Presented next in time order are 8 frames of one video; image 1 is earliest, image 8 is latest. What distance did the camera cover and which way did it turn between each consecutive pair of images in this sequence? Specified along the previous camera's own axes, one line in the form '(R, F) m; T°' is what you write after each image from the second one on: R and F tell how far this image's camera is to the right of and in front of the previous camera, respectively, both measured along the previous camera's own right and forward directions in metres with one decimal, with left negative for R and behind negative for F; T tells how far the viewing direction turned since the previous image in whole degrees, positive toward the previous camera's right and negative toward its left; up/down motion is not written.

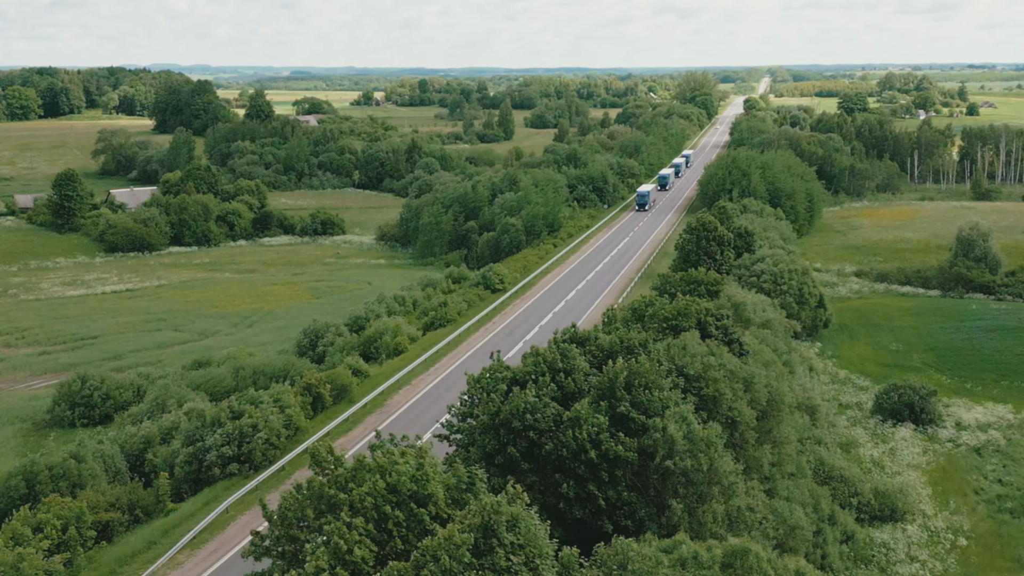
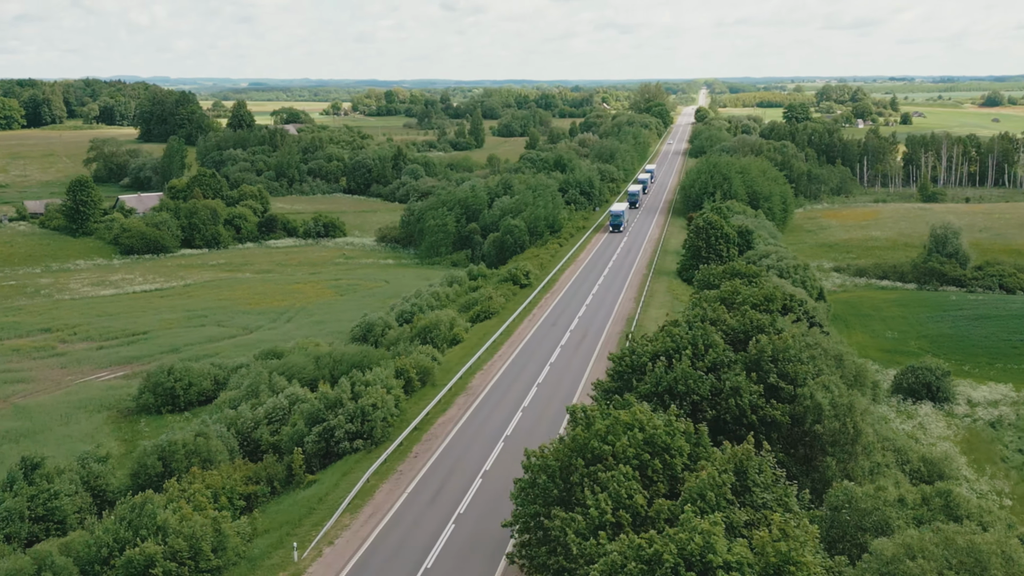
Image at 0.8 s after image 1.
(-7.2, -3.4) m; +5°
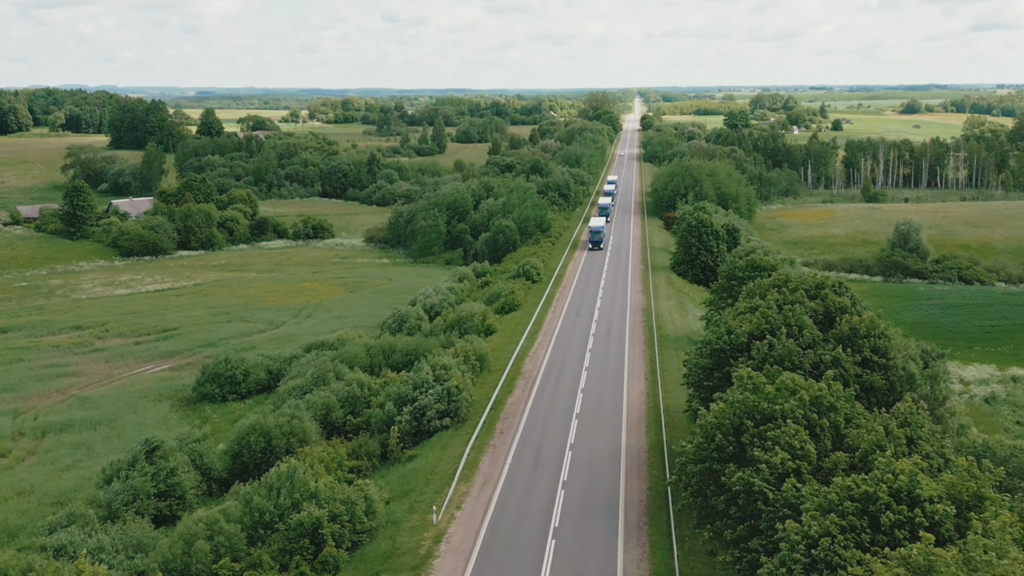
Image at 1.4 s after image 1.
(-6.9, -2.7) m; +5°
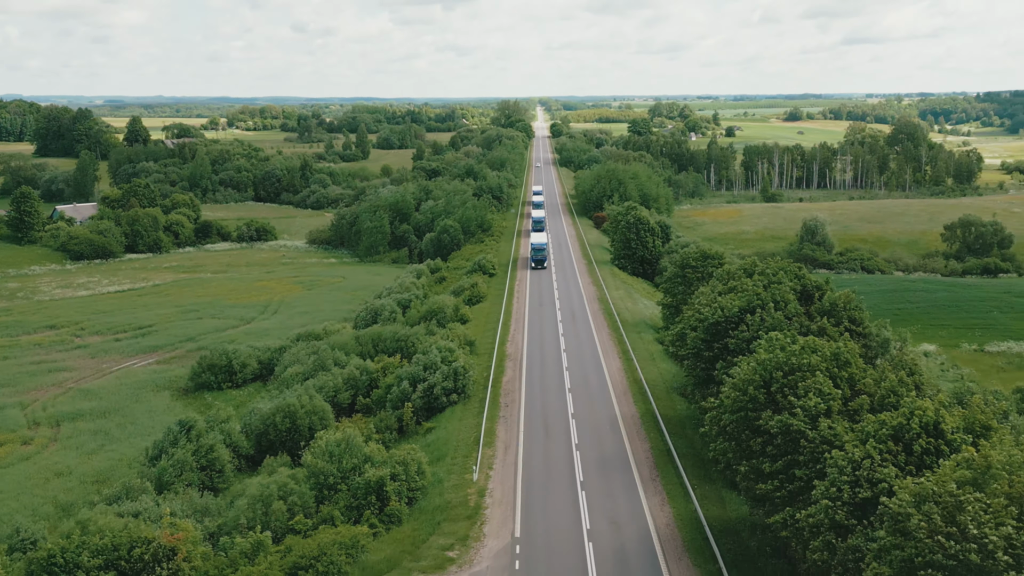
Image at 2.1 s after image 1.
(-5.4, -4.0) m; +7°
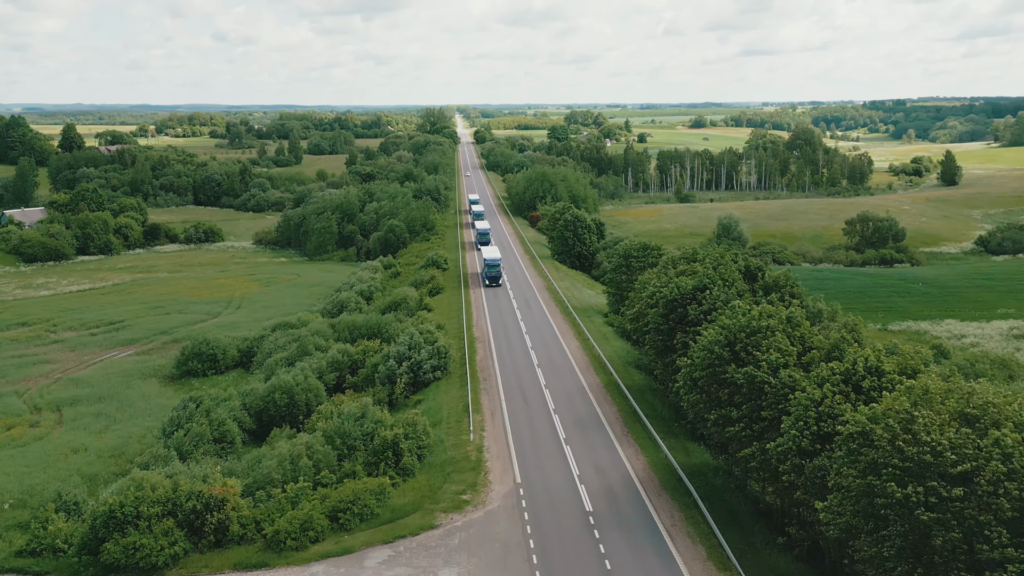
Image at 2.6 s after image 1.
(-3.7, -5.1) m; +5°
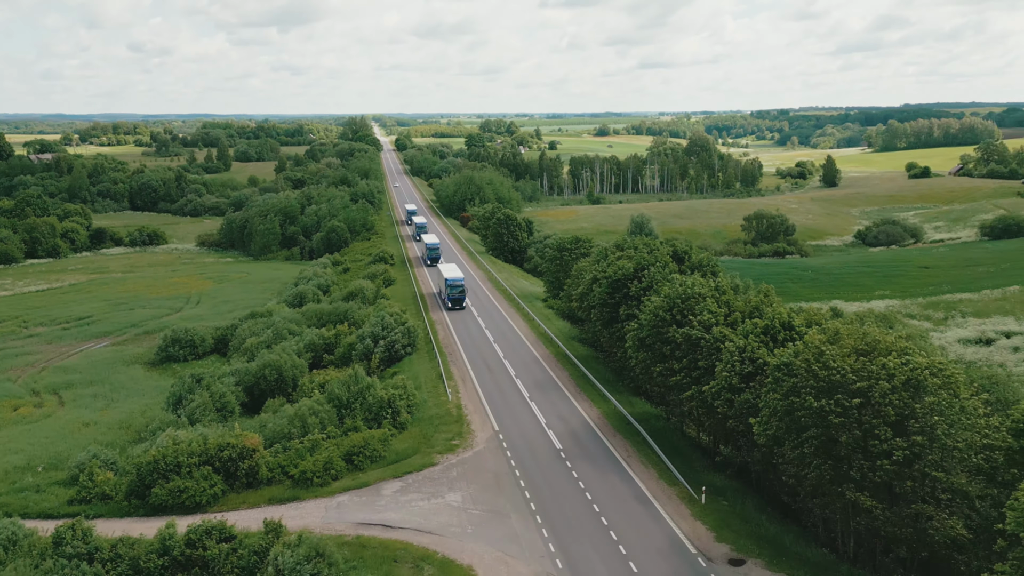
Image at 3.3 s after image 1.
(-3.6, -7.6) m; +6°
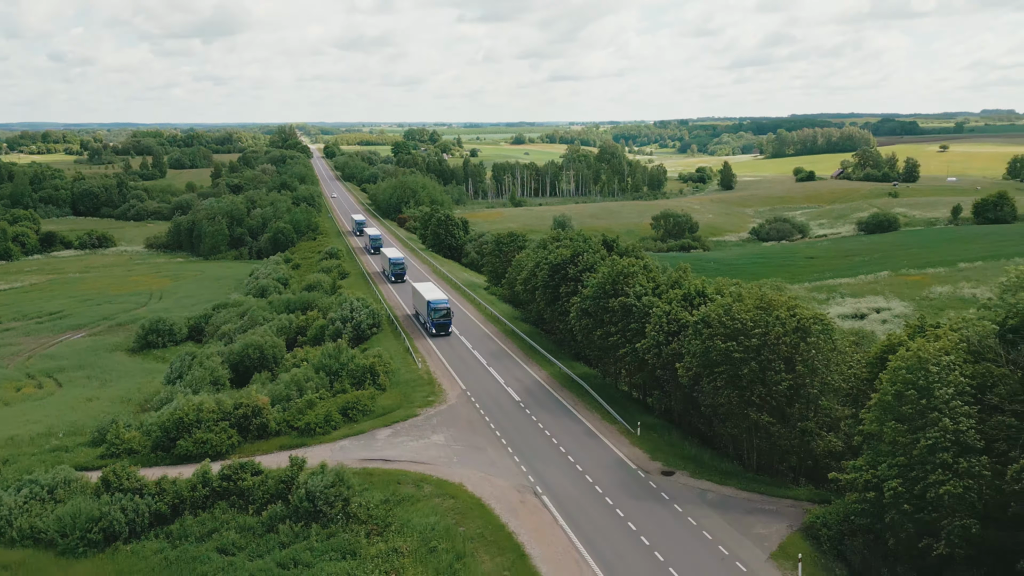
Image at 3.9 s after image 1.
(-3.0, -9.1) m; +5°
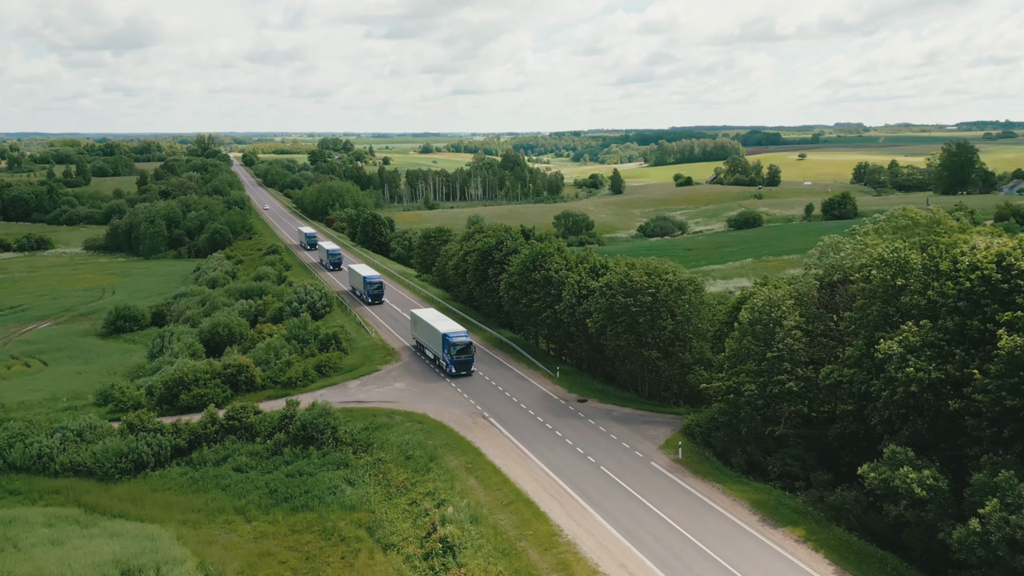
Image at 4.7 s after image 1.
(-3.1, -12.6) m; +6°
